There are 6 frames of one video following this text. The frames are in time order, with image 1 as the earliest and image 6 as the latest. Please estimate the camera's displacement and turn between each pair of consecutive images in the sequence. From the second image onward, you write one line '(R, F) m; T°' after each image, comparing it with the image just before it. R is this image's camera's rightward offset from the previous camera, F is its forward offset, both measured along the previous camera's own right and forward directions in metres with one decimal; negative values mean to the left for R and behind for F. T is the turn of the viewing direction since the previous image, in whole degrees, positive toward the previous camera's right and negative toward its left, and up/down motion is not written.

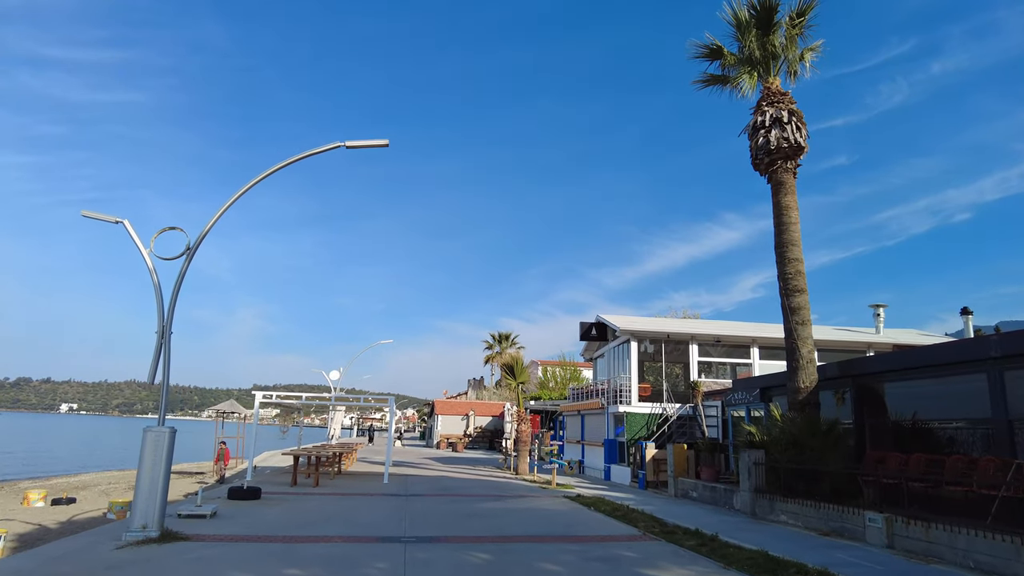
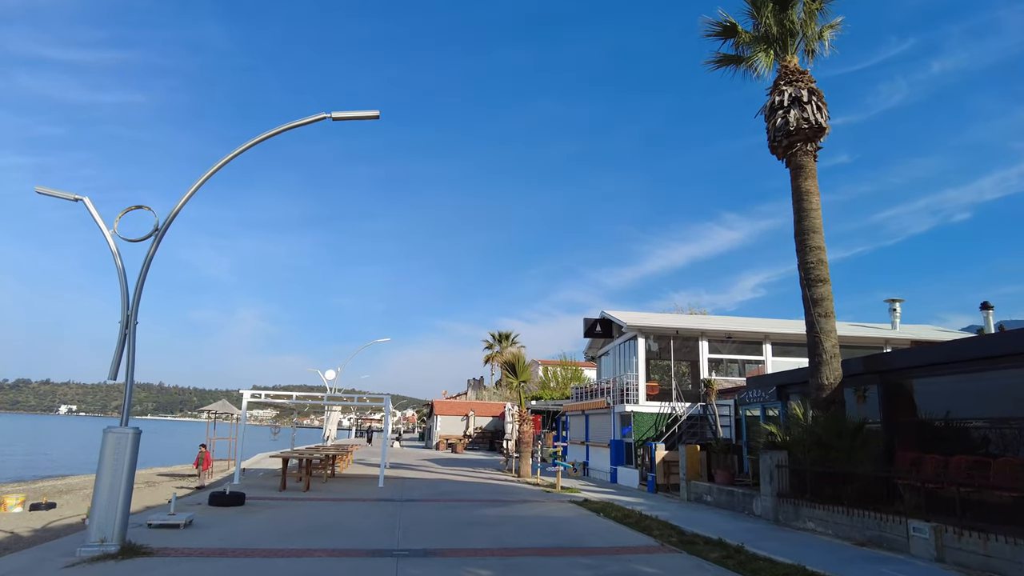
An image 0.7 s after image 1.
(-0.1, +0.9) m; 0°
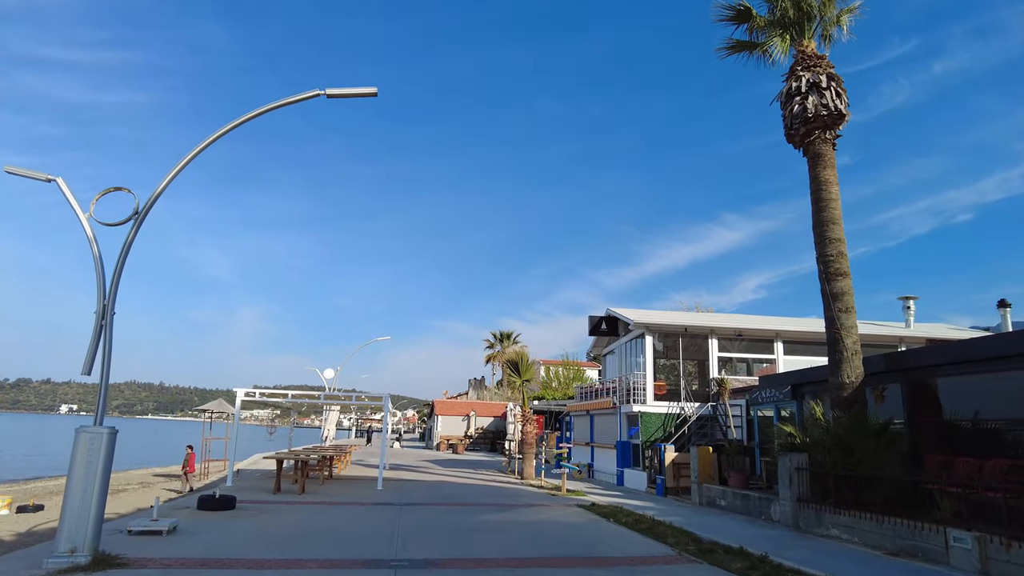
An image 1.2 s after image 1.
(-0.1, +0.6) m; 0°
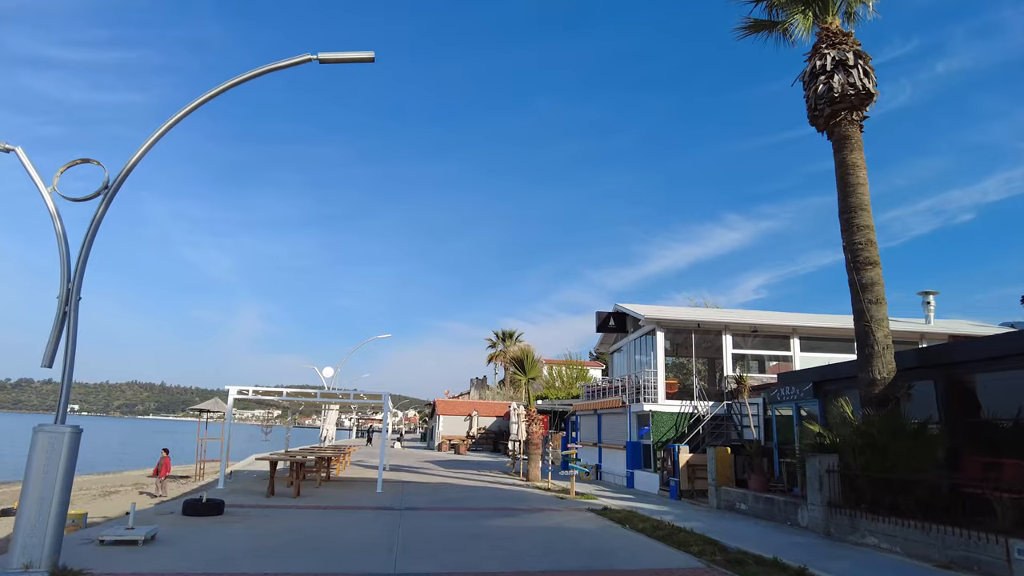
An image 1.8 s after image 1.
(-0.1, +0.8) m; 0°
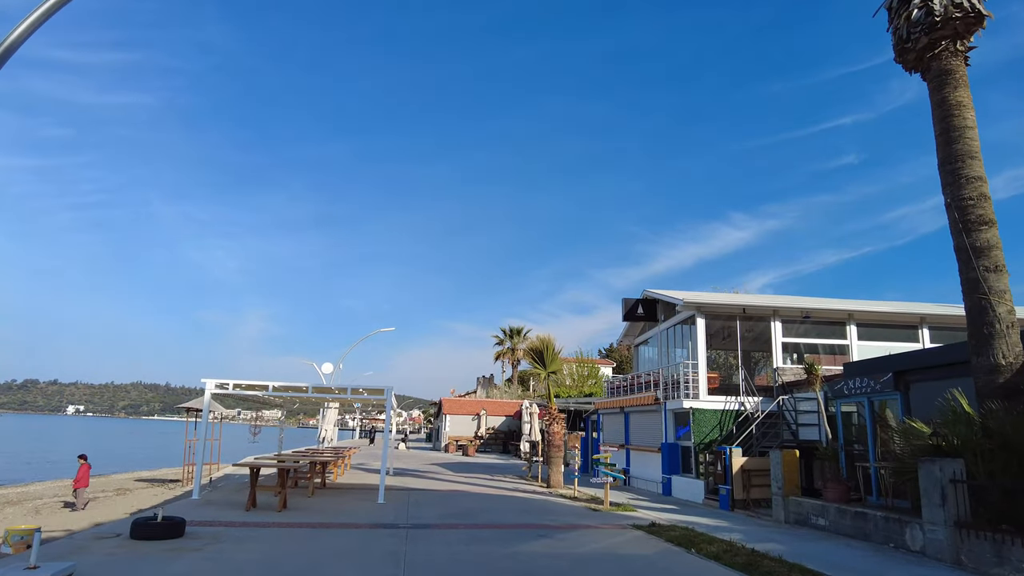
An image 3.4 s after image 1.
(-0.4, +2.3) m; 0°
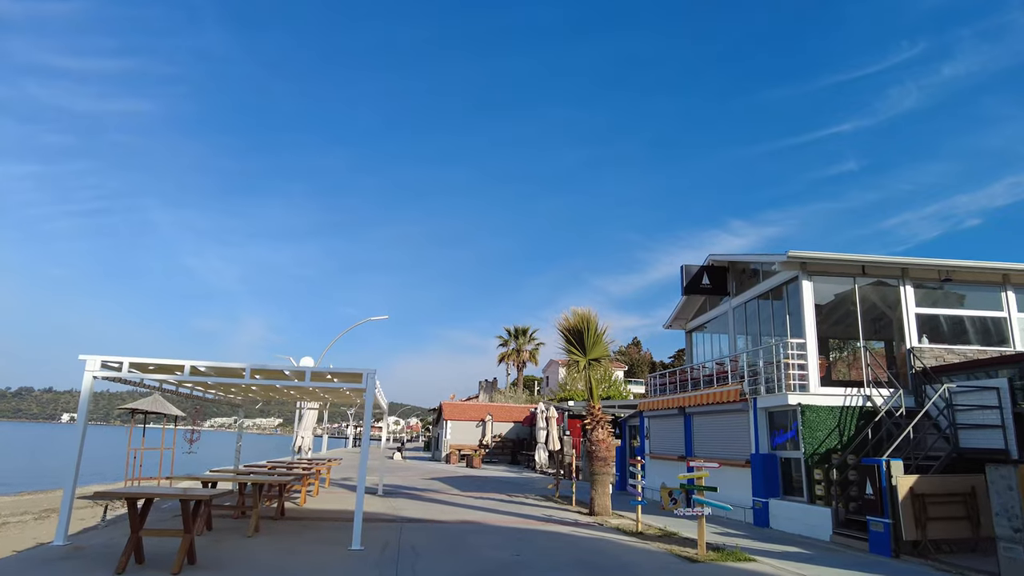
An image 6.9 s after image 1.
(-0.7, +4.7) m; 0°
